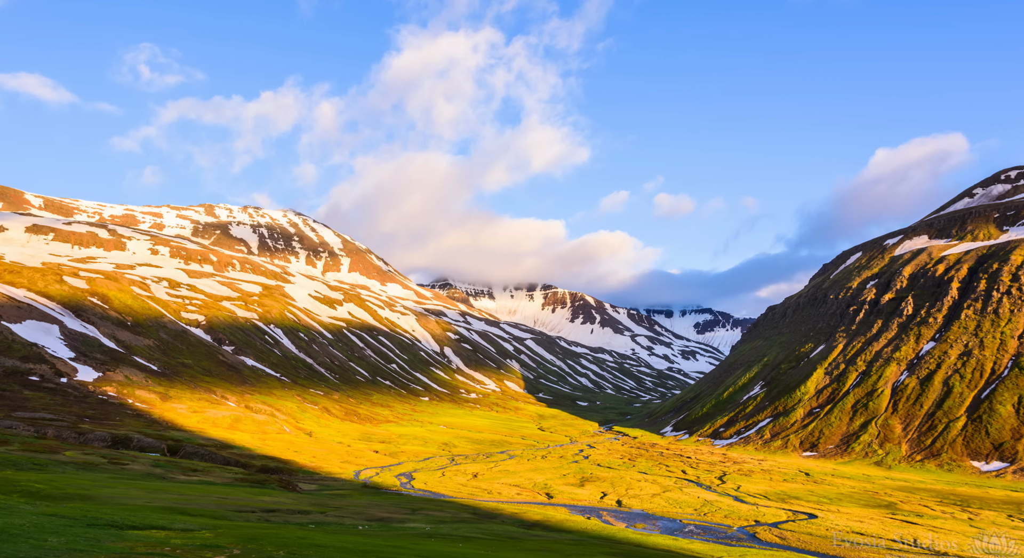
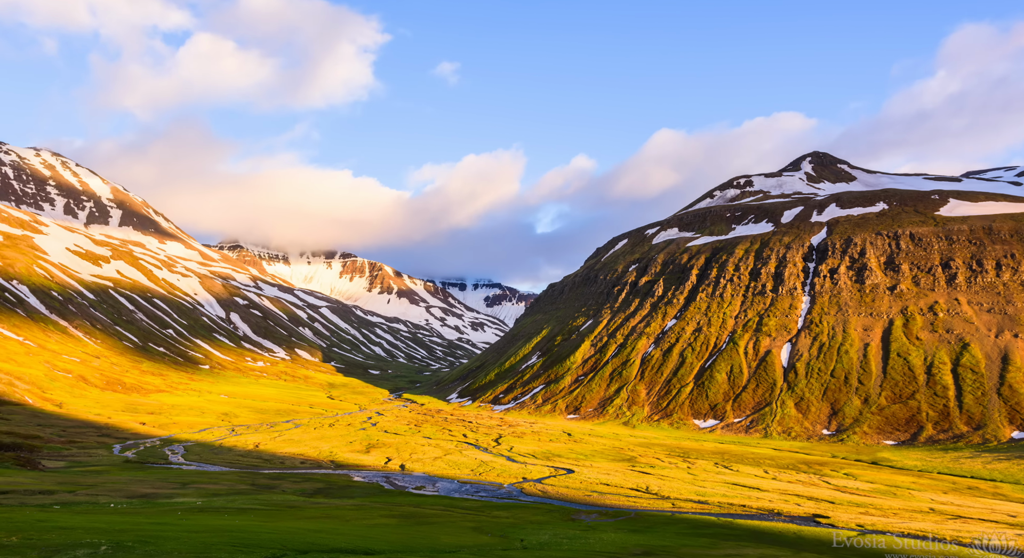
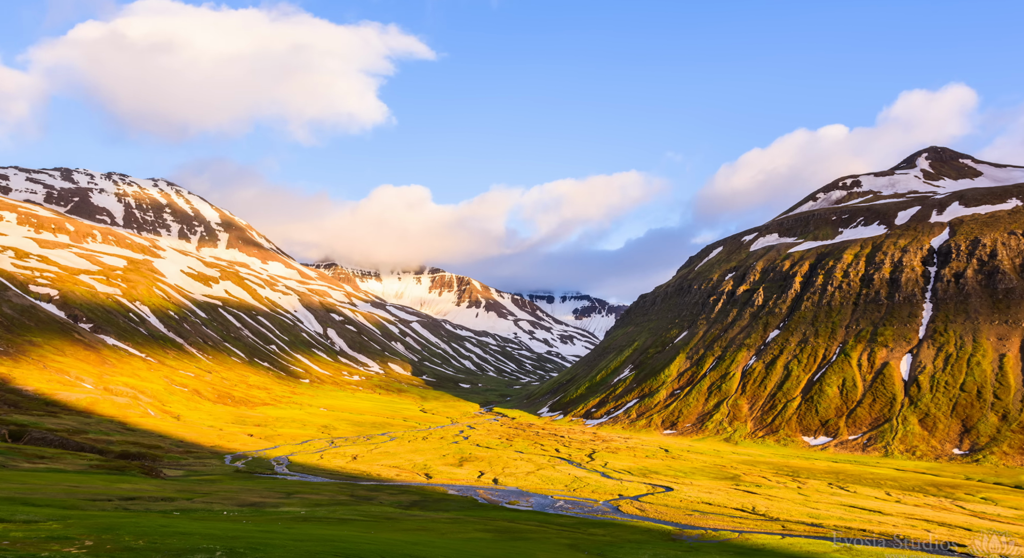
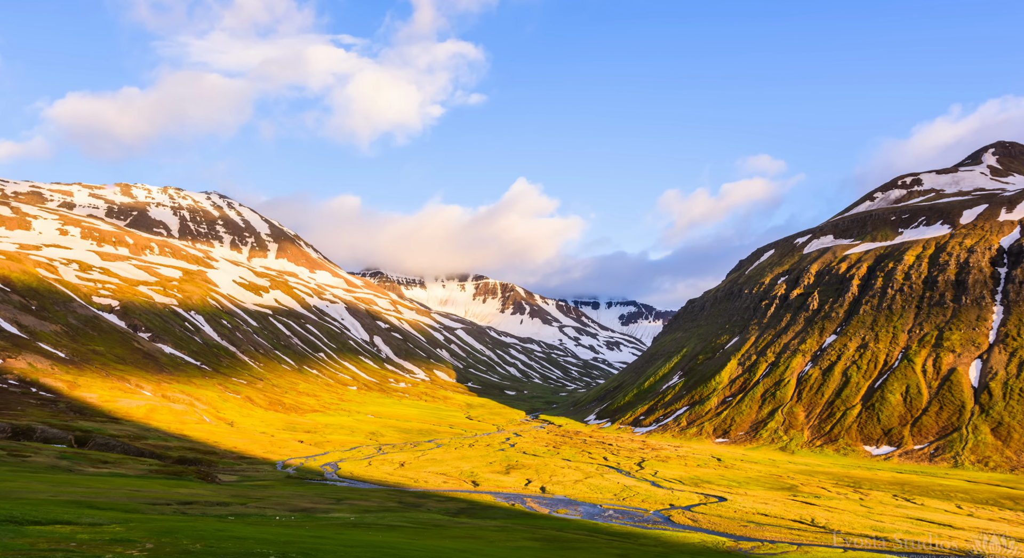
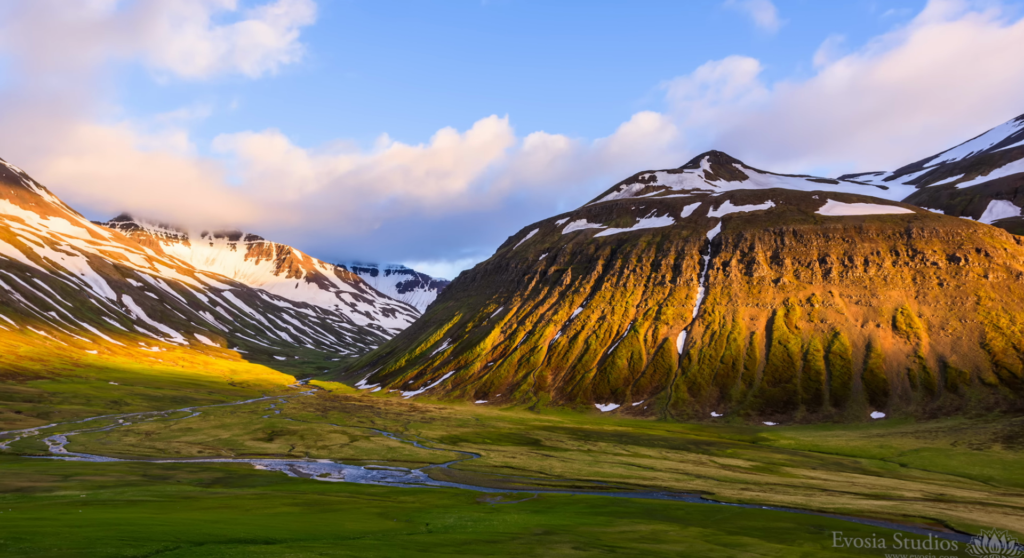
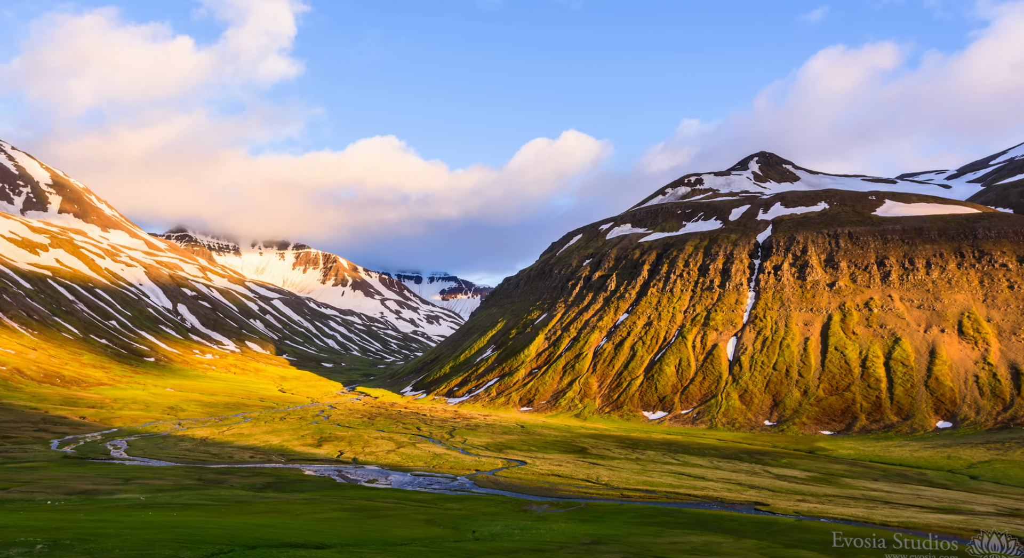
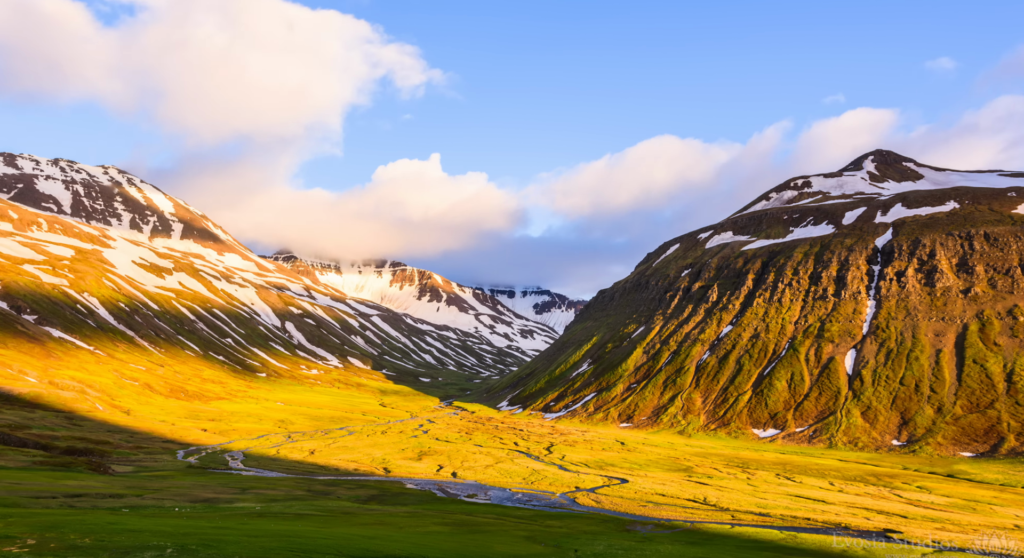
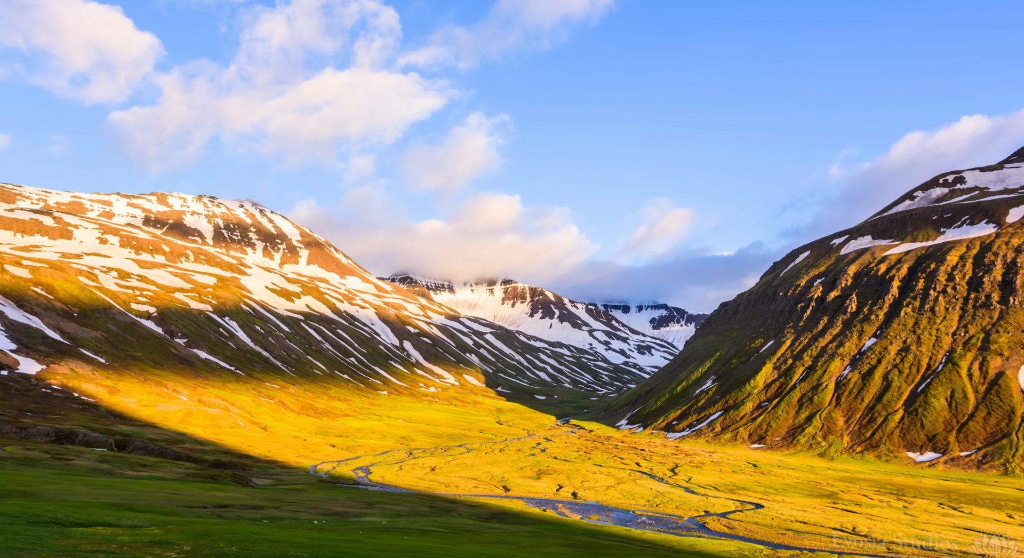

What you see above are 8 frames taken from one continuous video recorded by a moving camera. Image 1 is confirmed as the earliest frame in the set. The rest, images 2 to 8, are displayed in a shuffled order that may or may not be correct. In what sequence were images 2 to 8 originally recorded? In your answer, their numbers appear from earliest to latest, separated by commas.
8, 4, 3, 7, 2, 6, 5
